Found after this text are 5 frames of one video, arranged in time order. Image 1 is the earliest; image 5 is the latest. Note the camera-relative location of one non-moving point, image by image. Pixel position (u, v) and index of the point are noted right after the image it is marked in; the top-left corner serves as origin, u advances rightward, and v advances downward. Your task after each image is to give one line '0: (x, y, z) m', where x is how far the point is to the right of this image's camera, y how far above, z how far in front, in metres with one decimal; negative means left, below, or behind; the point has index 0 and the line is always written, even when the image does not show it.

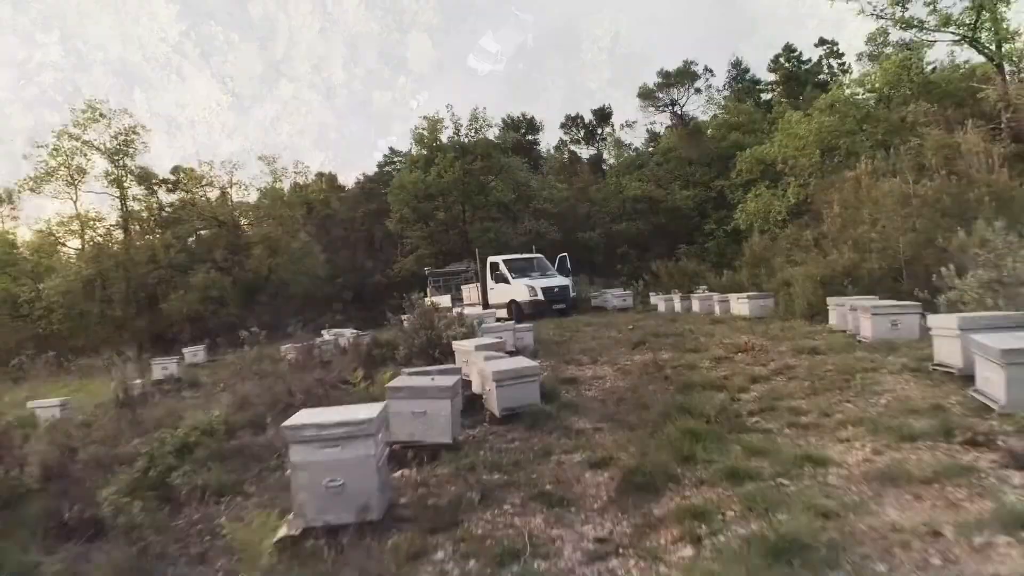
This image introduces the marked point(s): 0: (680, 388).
0: (+1.1, -0.6, +6.5) m
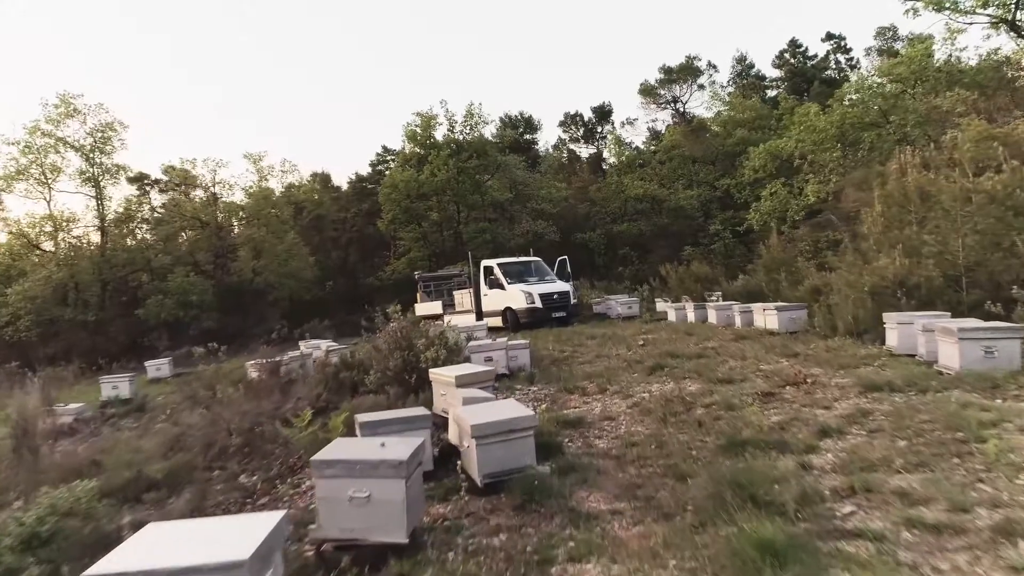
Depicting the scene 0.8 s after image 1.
0: (+1.0, -0.7, +4.9) m
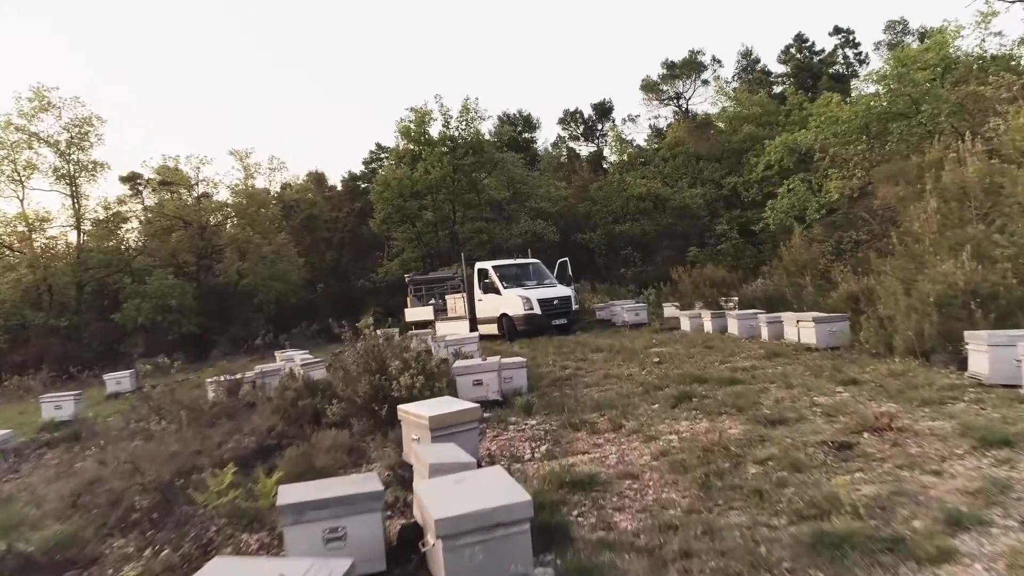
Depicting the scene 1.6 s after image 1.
0: (+1.0, -0.8, +3.3) m
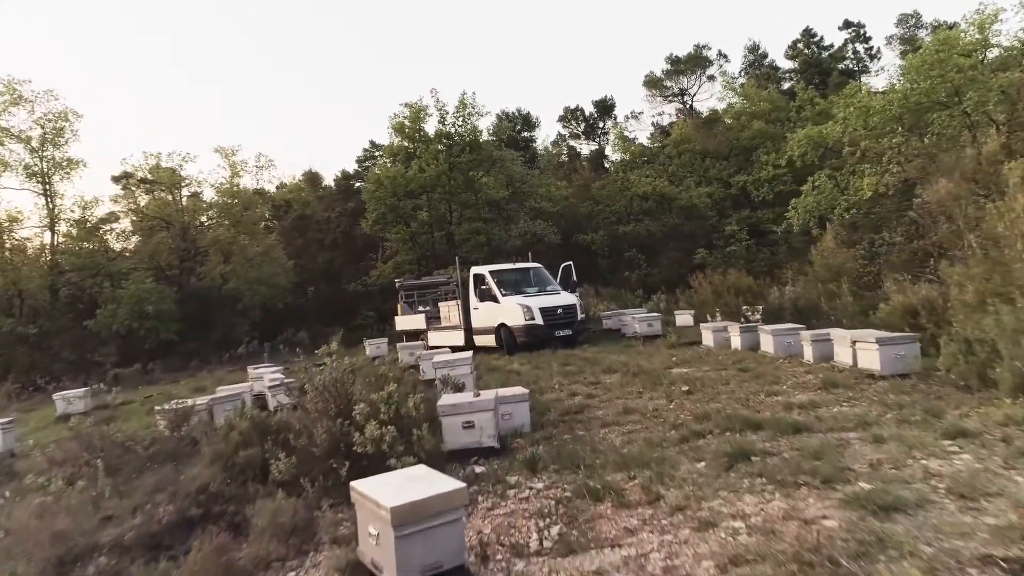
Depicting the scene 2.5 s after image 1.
0: (+1.0, -0.9, +1.7) m
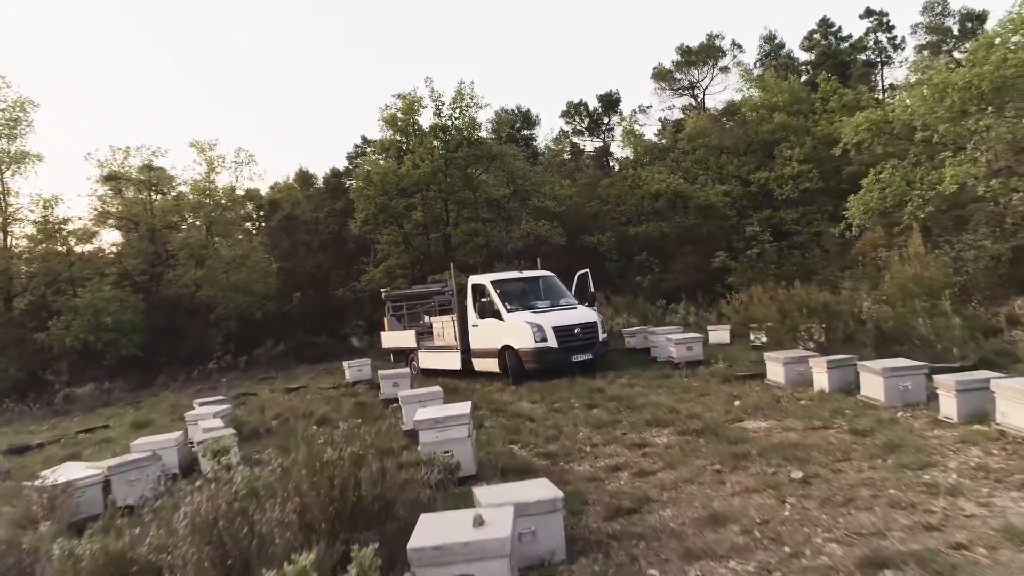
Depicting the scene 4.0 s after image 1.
0: (+1.1, -1.1, -1.1) m
